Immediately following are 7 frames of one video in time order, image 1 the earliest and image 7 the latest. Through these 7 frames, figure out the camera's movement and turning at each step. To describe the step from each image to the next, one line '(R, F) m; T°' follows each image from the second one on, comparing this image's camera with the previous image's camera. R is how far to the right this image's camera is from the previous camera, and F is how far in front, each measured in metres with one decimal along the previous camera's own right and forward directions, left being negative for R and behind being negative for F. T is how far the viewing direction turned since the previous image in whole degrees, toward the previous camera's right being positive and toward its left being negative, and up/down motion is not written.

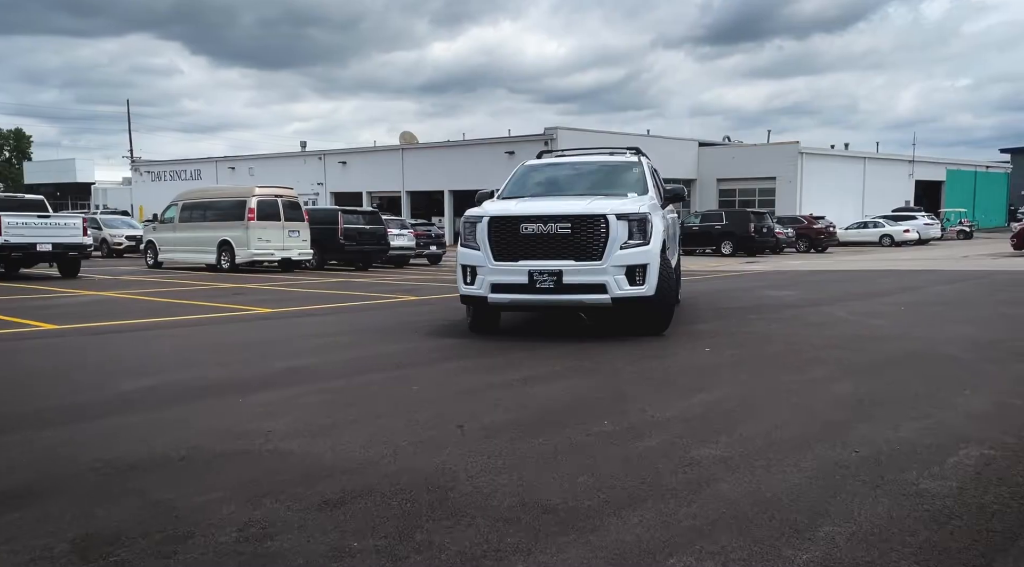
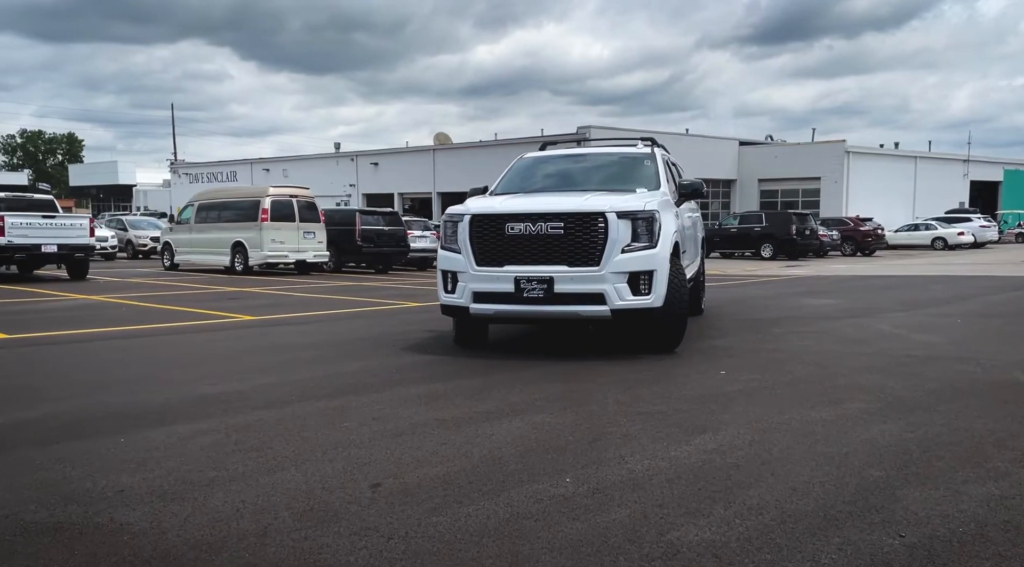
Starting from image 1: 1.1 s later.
(+0.5, +1.2) m; -3°
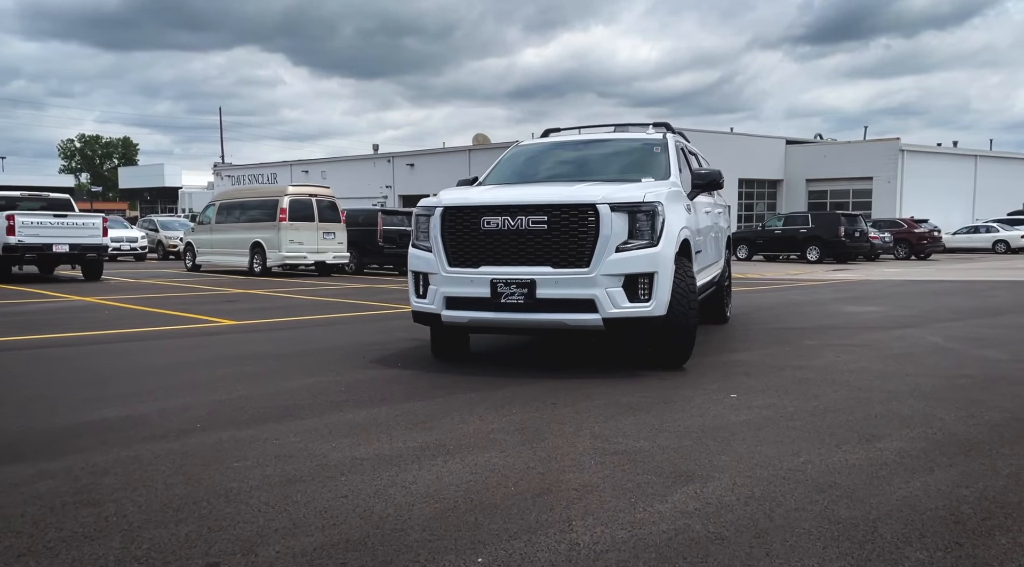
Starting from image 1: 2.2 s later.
(+0.6, +1.1) m; -3°
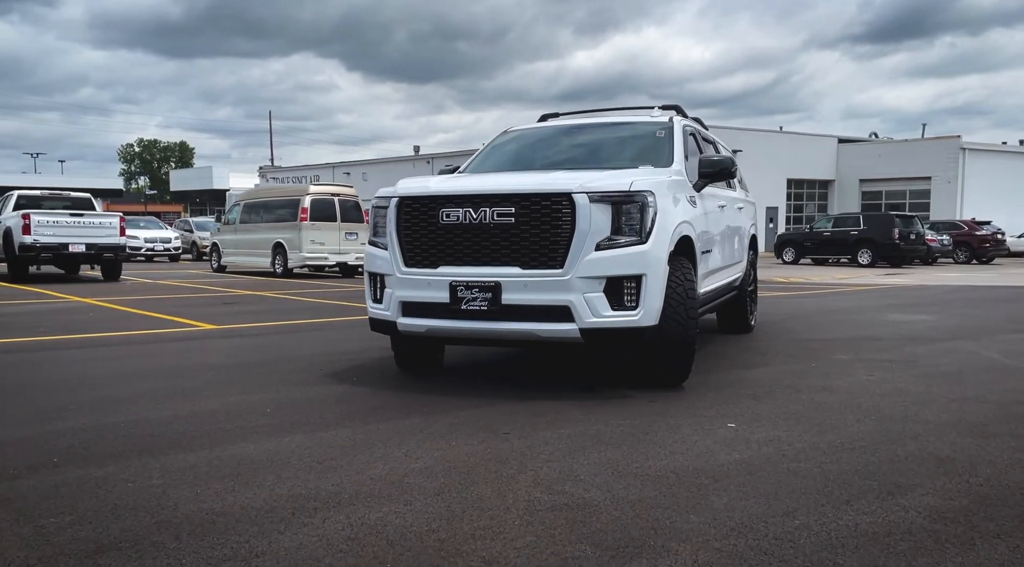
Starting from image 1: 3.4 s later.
(+0.6, +1.0) m; -4°
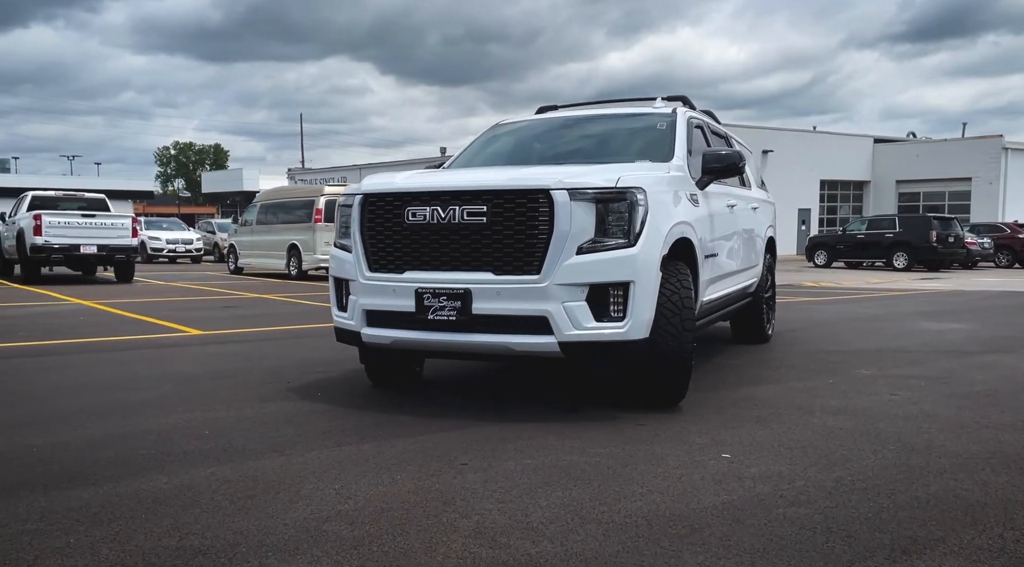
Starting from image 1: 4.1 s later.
(+0.4, +0.6) m; -2°
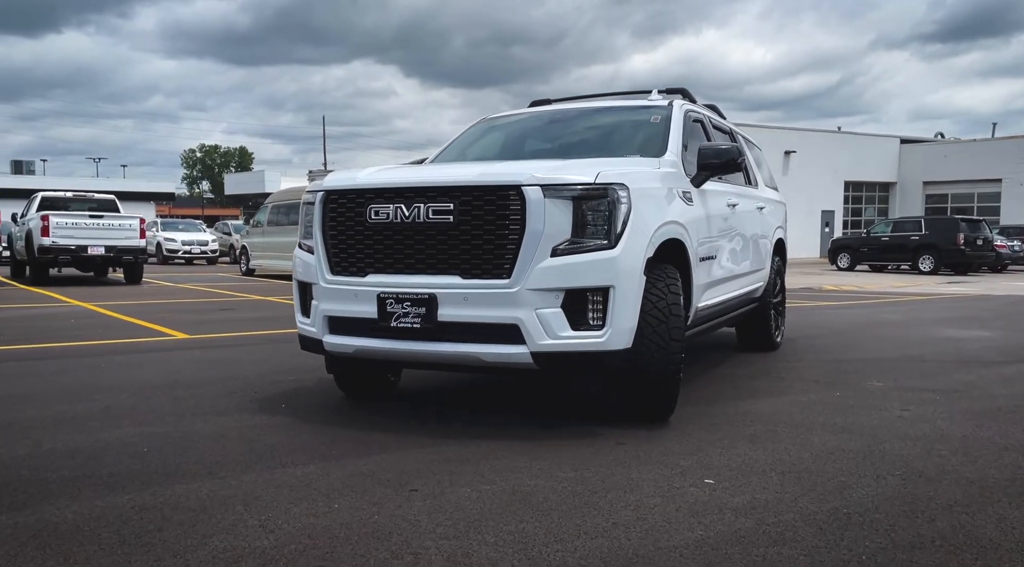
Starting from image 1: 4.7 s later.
(+0.3, +0.4) m; -2°
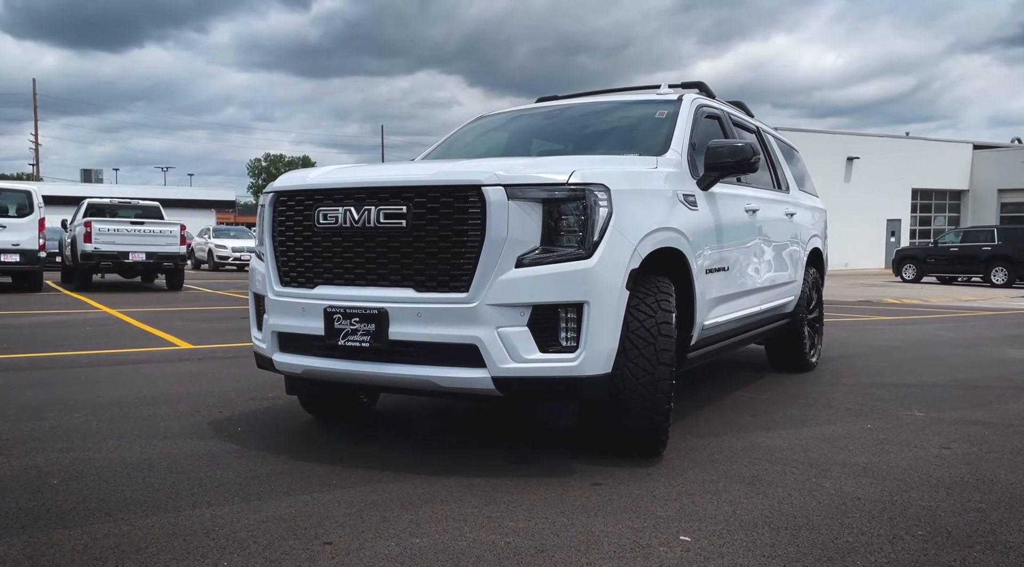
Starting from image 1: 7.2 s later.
(+0.5, +0.6) m; -4°
